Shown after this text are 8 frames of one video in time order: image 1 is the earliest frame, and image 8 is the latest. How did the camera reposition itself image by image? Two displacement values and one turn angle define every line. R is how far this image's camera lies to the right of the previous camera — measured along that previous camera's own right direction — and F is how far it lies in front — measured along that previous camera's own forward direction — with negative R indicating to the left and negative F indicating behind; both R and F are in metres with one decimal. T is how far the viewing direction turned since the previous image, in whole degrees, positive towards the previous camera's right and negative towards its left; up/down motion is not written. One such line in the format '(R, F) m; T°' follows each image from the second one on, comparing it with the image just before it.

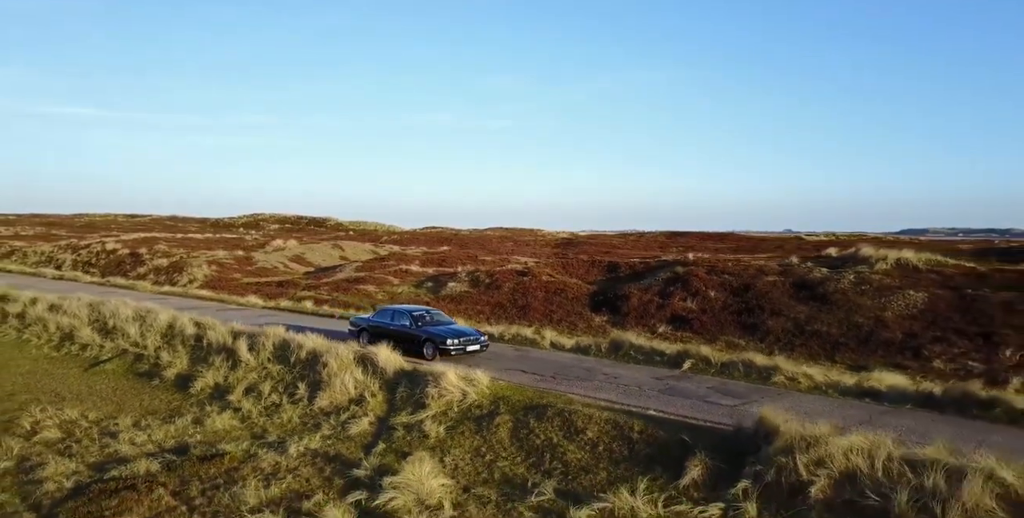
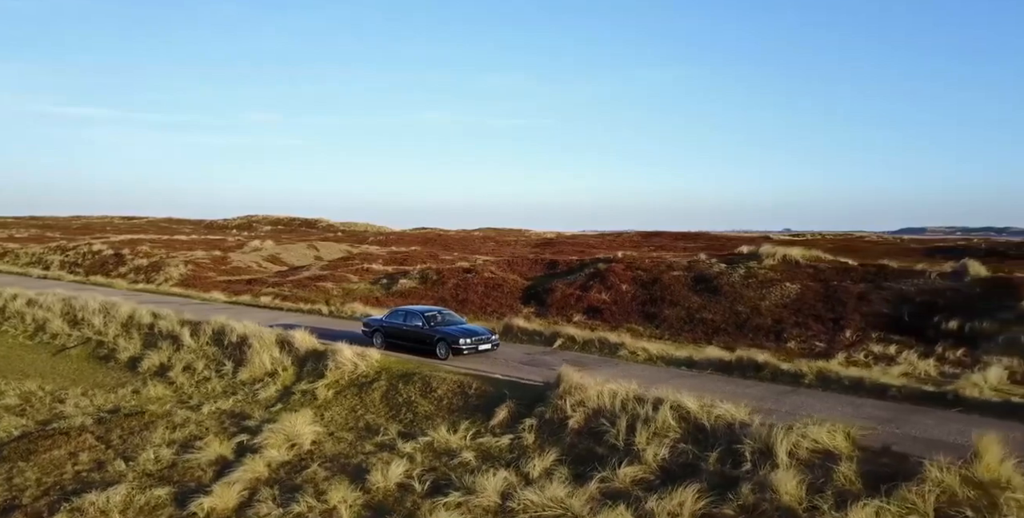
(+2.5, -2.9) m; +1°
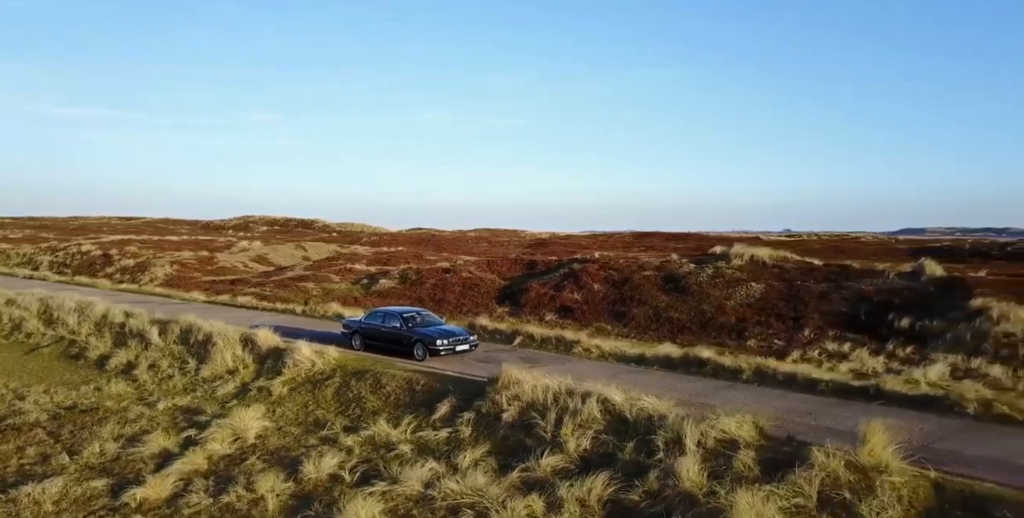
(+1.0, -0.3) m; 0°
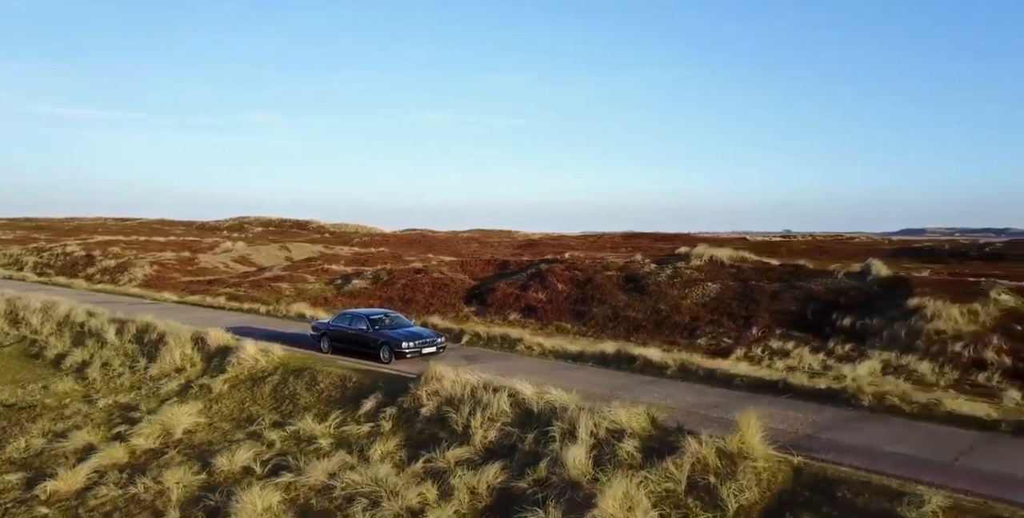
(+1.3, -0.3) m; 0°
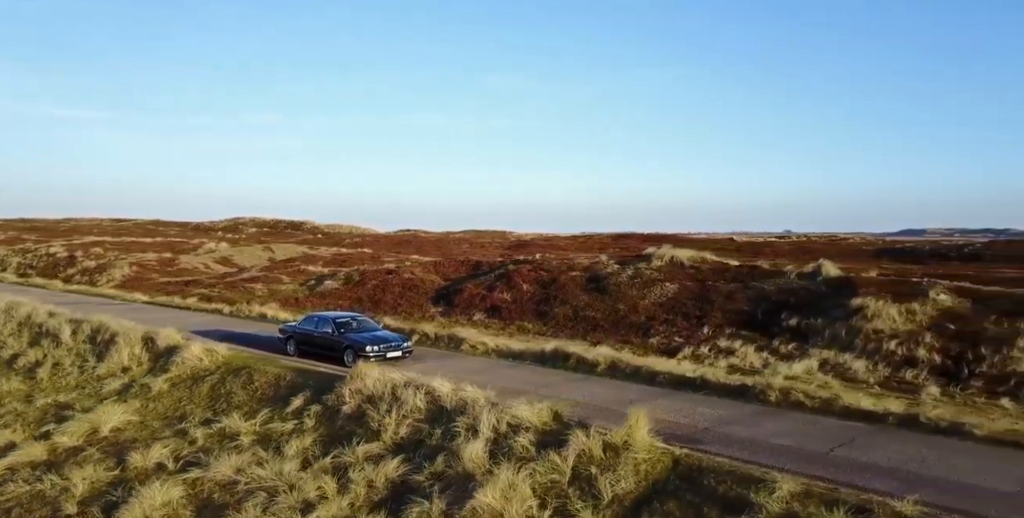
(+1.3, -0.2) m; 0°
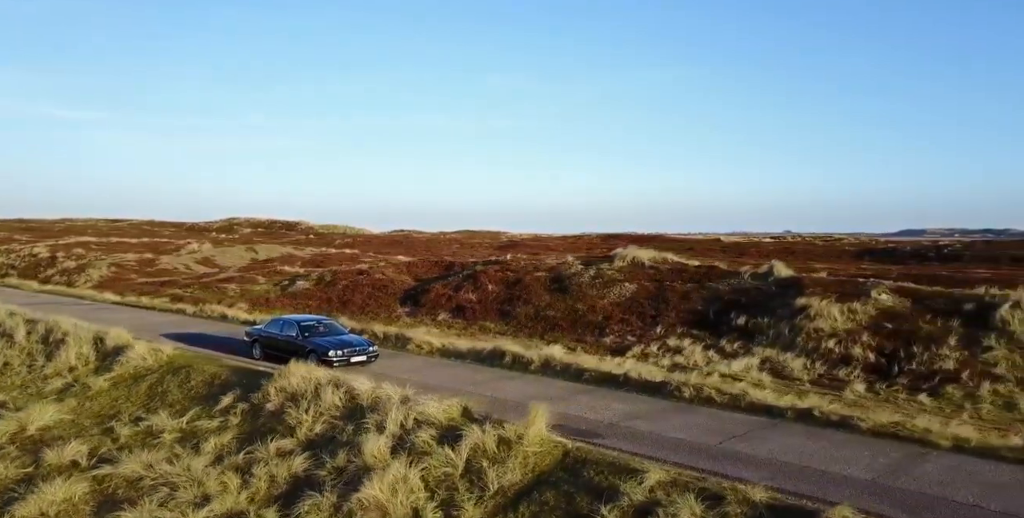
(+1.2, -0.2) m; 0°
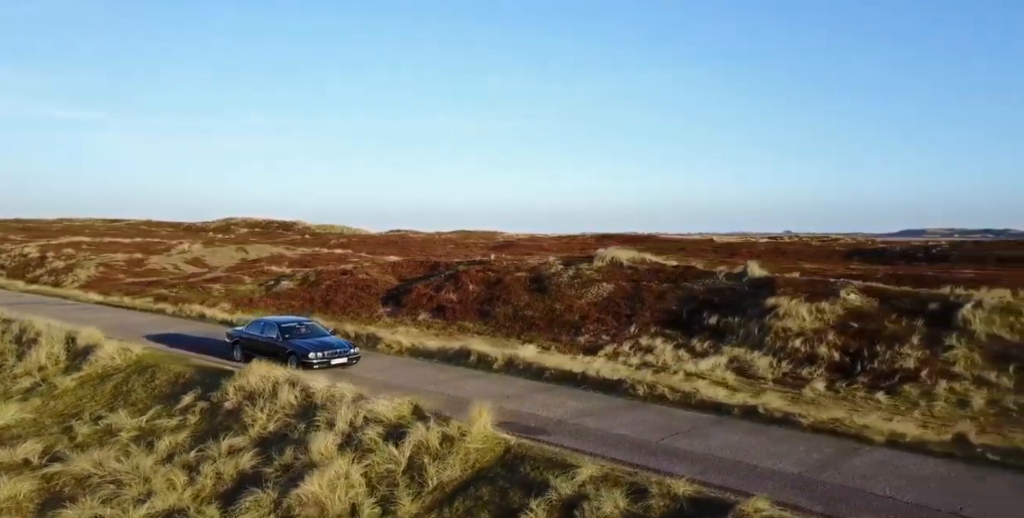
(+0.7, -0.1) m; 0°
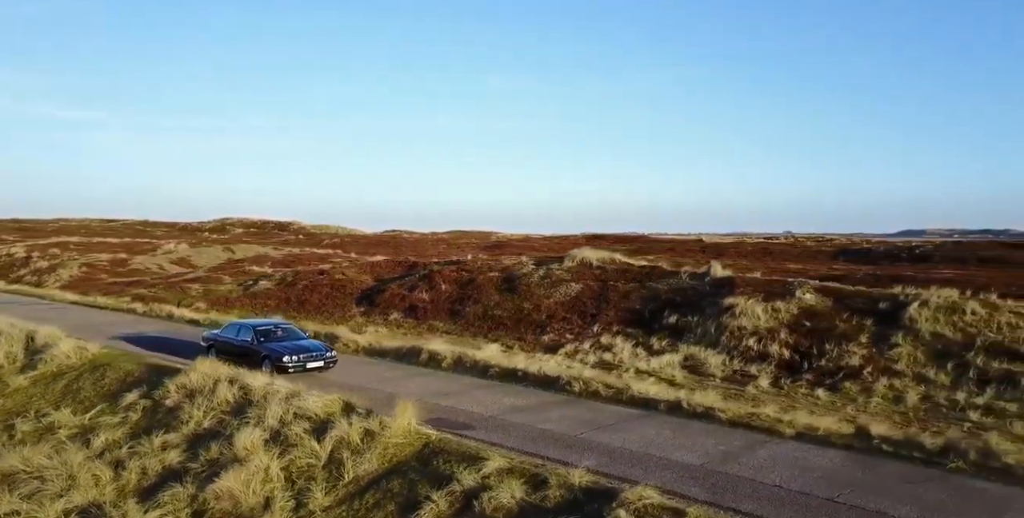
(+1.0, -0.1) m; 0°
